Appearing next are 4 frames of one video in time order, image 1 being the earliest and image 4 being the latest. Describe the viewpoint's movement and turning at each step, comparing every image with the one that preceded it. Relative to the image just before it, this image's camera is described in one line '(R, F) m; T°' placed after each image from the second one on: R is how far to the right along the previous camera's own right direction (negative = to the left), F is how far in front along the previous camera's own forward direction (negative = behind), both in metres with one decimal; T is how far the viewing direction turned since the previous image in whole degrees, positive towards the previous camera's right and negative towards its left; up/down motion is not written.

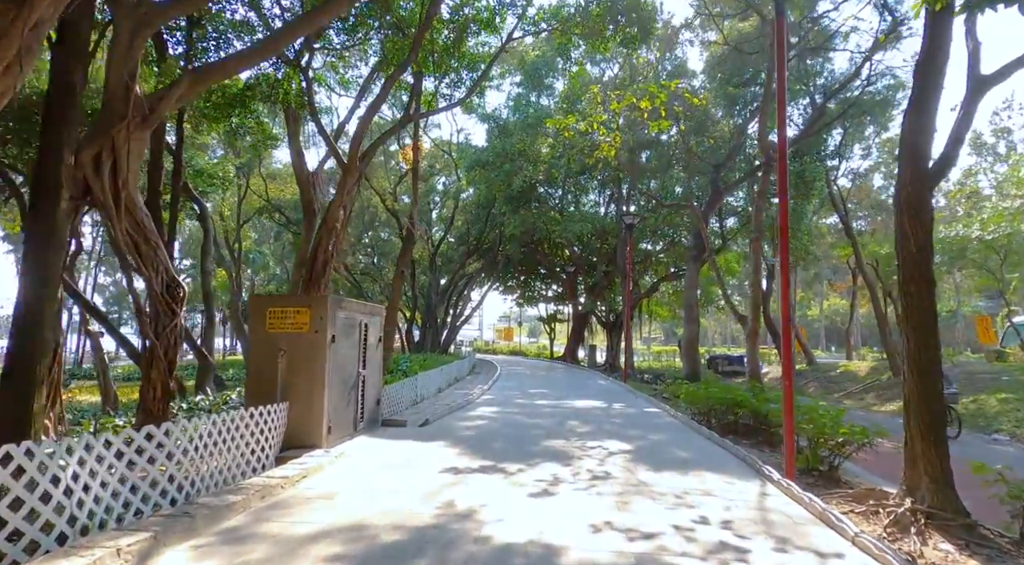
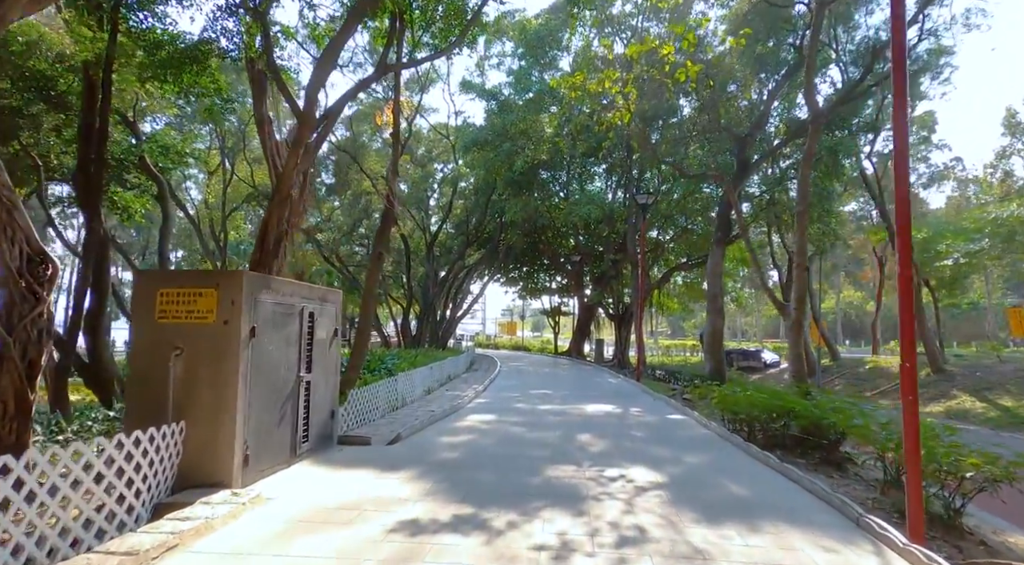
(+0.1, +1.8) m; 0°
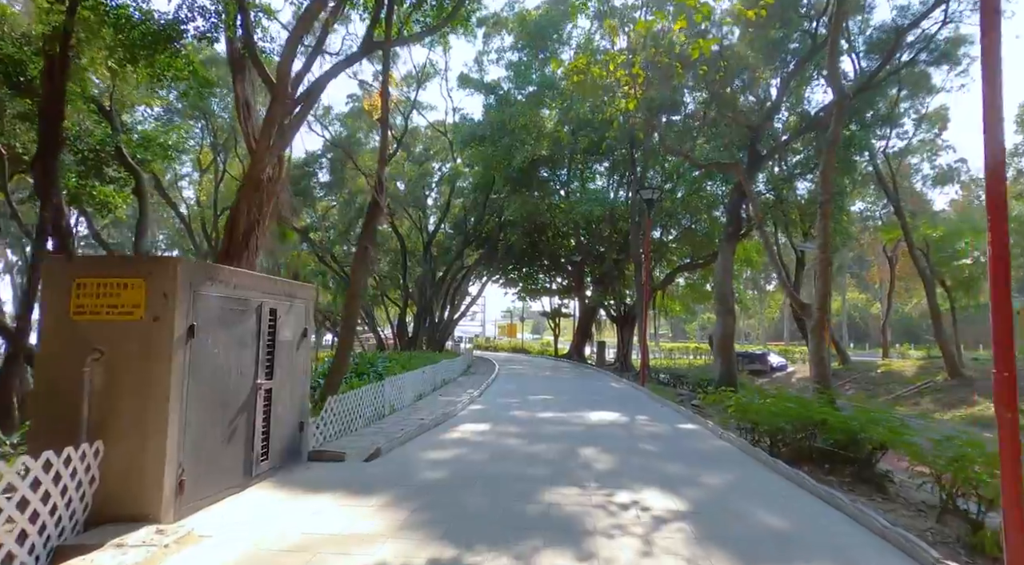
(0.0, +0.8) m; 0°
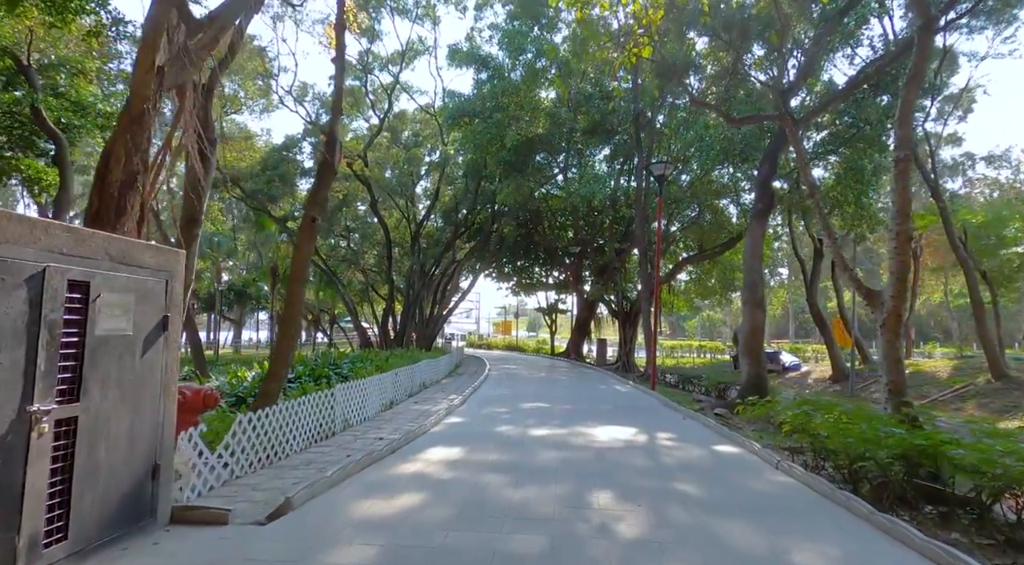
(+0.1, +1.9) m; 0°
